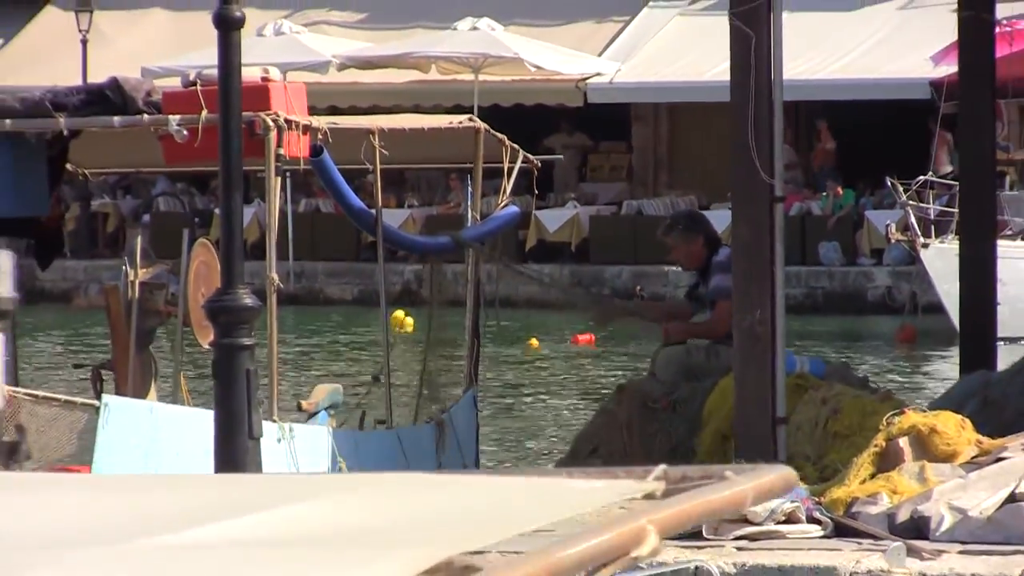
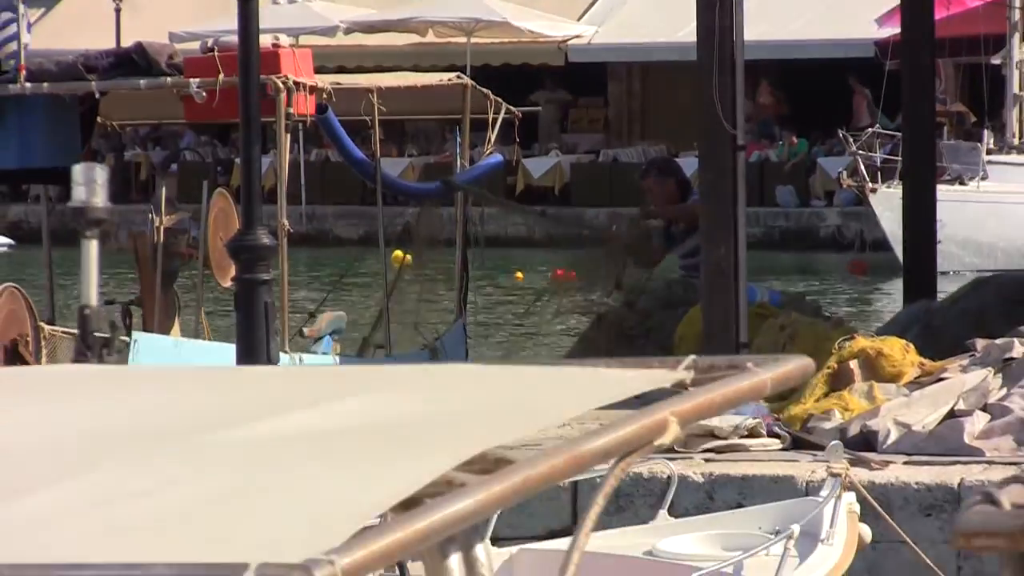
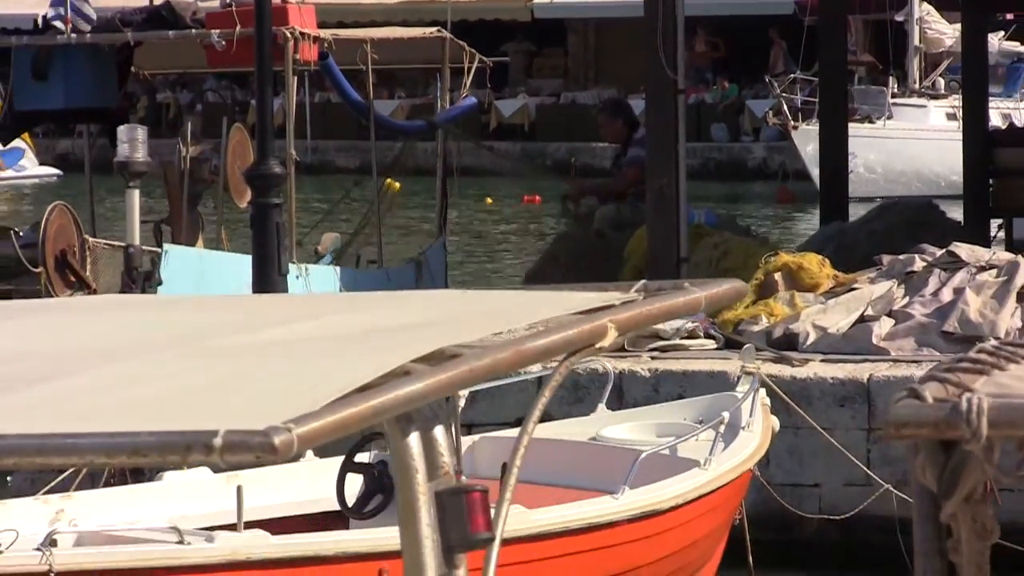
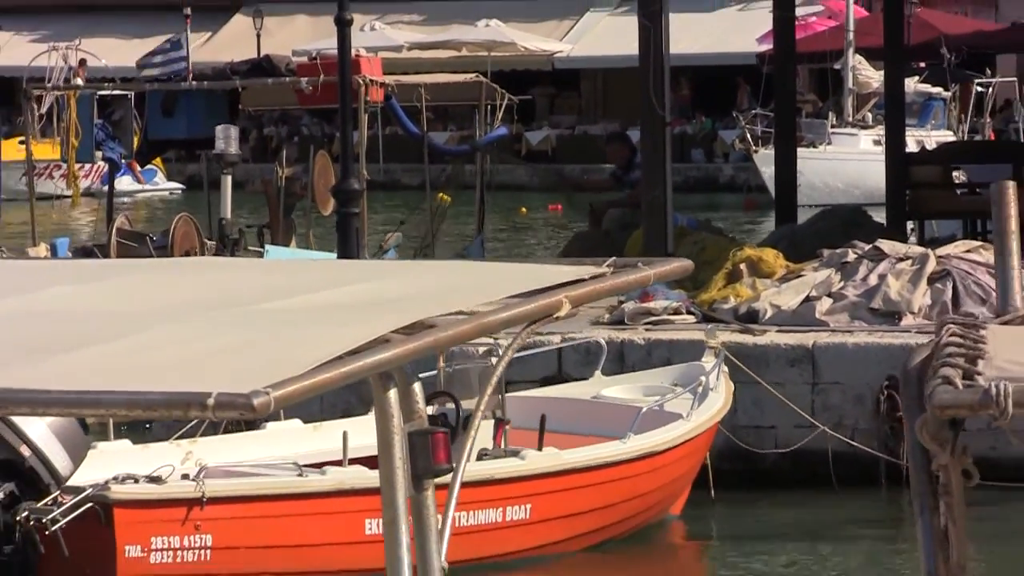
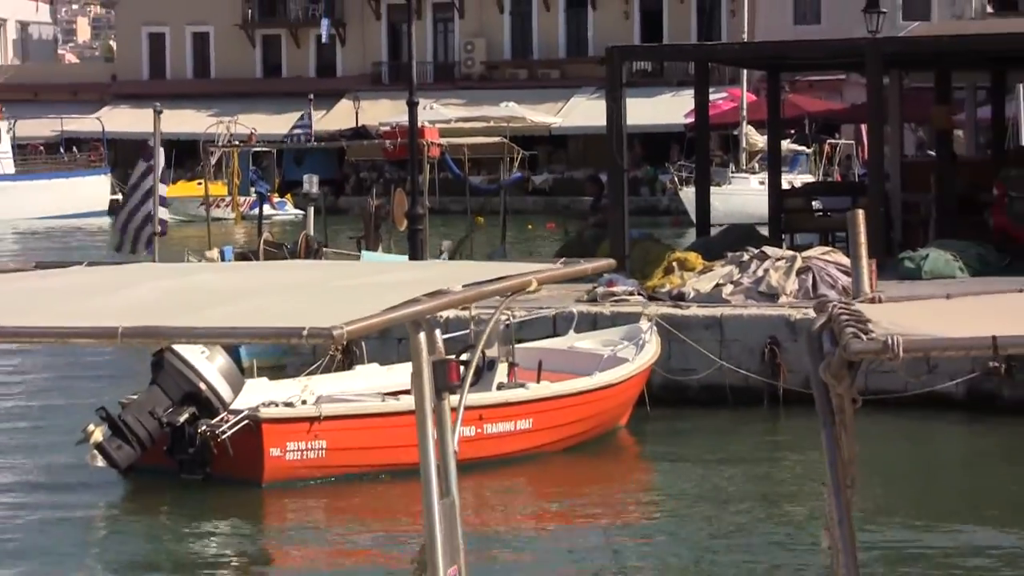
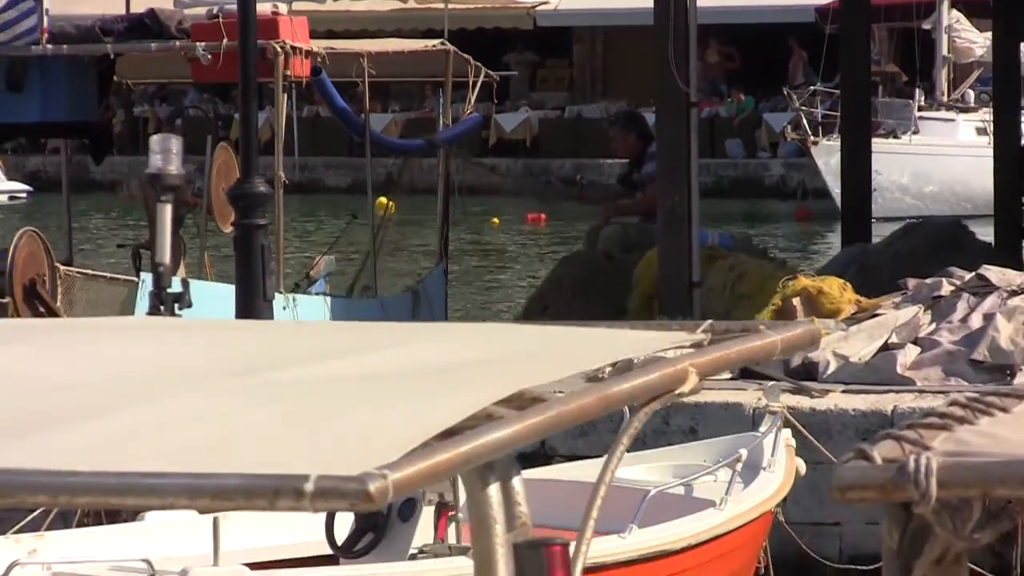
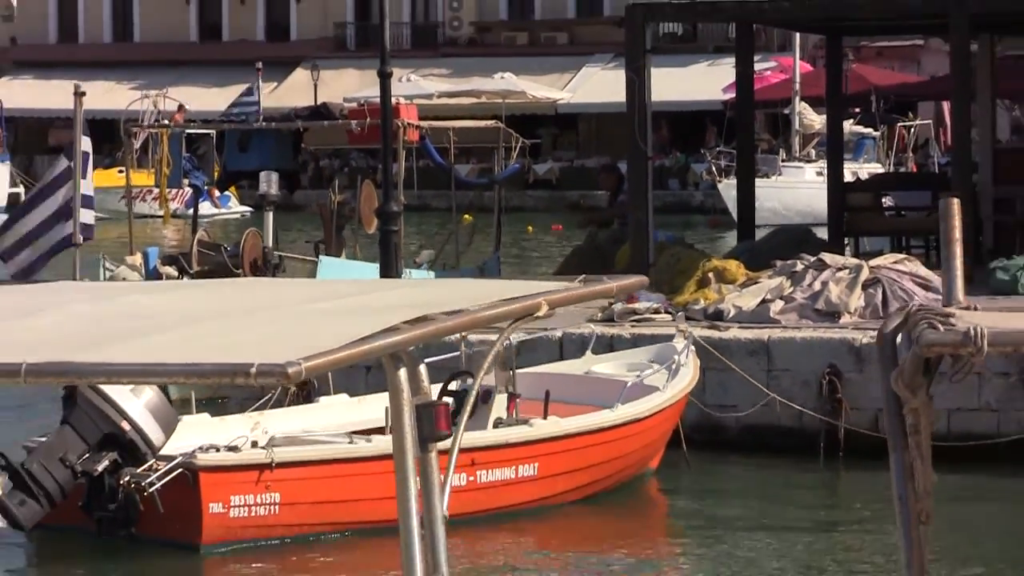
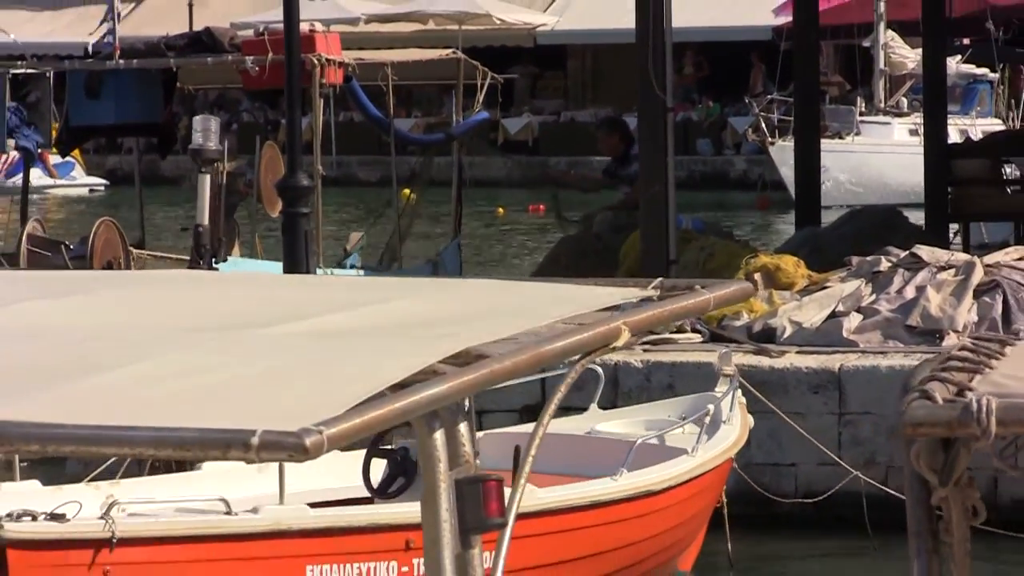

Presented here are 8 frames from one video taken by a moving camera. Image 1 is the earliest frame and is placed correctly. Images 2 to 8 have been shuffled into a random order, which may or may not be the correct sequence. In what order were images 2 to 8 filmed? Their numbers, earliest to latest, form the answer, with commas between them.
2, 6, 3, 8, 4, 7, 5
